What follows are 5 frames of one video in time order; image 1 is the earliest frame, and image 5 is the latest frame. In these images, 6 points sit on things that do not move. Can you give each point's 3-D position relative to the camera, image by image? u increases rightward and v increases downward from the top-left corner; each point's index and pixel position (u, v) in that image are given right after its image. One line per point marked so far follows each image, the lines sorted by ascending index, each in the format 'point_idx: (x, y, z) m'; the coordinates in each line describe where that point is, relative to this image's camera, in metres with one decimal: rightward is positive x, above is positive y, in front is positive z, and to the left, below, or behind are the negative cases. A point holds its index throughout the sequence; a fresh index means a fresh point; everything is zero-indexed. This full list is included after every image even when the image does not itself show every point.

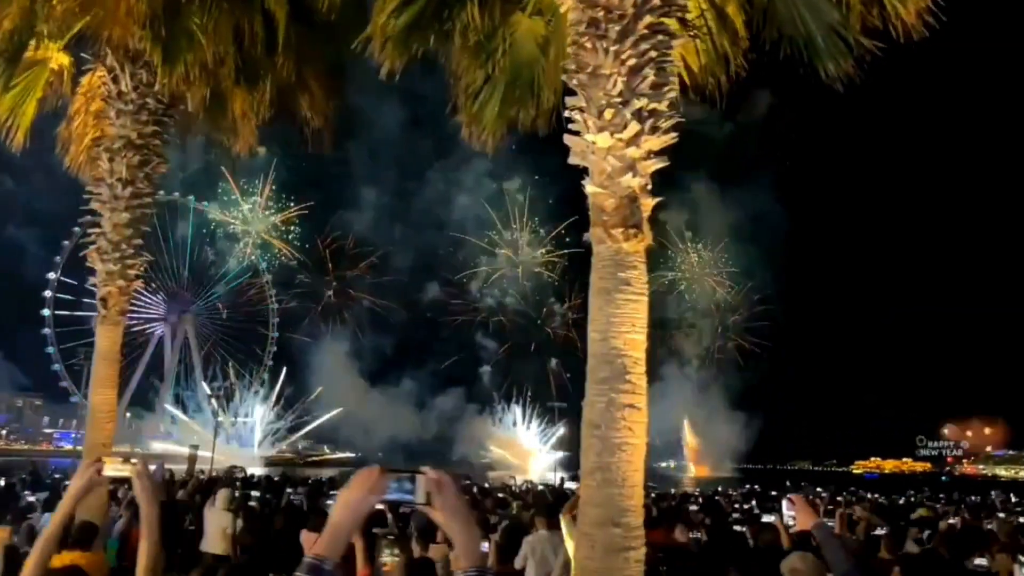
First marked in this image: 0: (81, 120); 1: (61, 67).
0: (-7.0, +2.7, +16.2) m
1: (-7.2, +3.5, +16.0) m
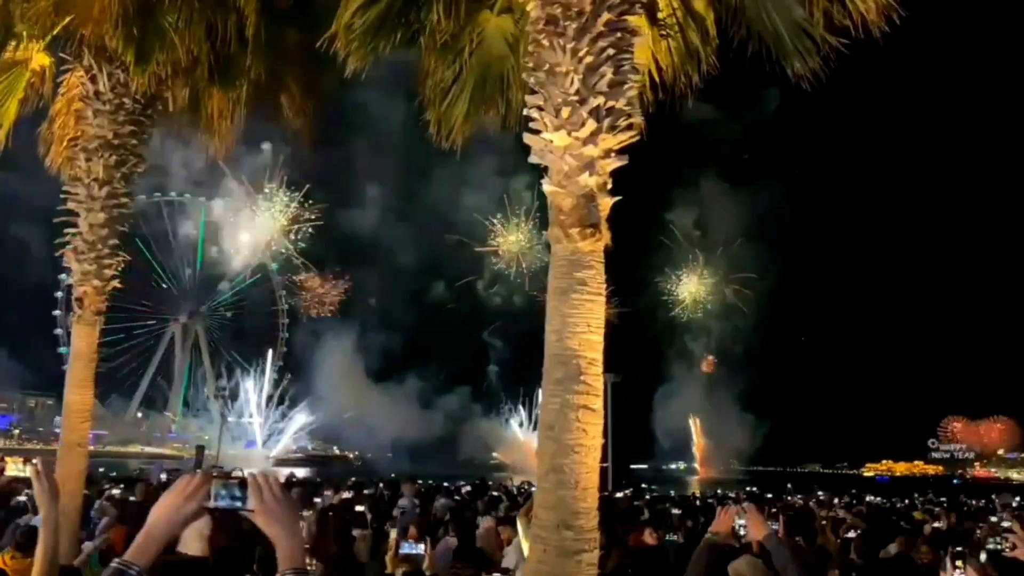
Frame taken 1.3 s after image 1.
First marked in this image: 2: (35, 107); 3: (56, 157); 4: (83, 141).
0: (-7.3, +2.7, +16.2) m
1: (-7.5, +3.5, +16.0) m
2: (-8.0, +3.0, +16.8) m
3: (-7.4, +2.1, +16.4) m
4: (-4.6, +1.6, +11.1) m
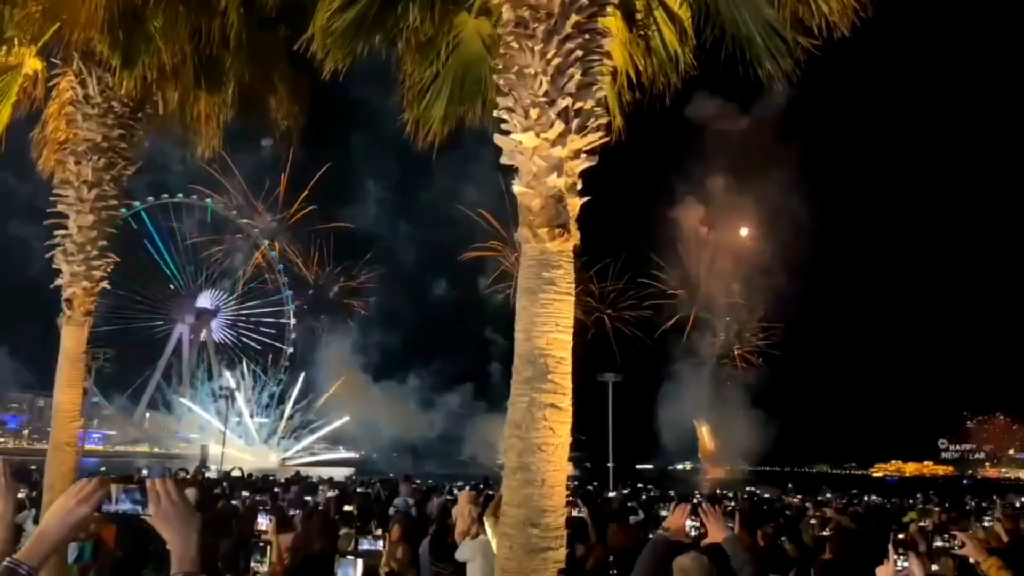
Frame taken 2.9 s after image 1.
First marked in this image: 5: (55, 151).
0: (-7.5, +2.7, +16.4) m
1: (-7.7, +3.5, +16.2) m
2: (-8.2, +3.0, +17.0) m
3: (-7.7, +2.1, +16.5) m
4: (-4.9, +1.6, +11.2) m
5: (-7.3, +2.2, +16.1) m
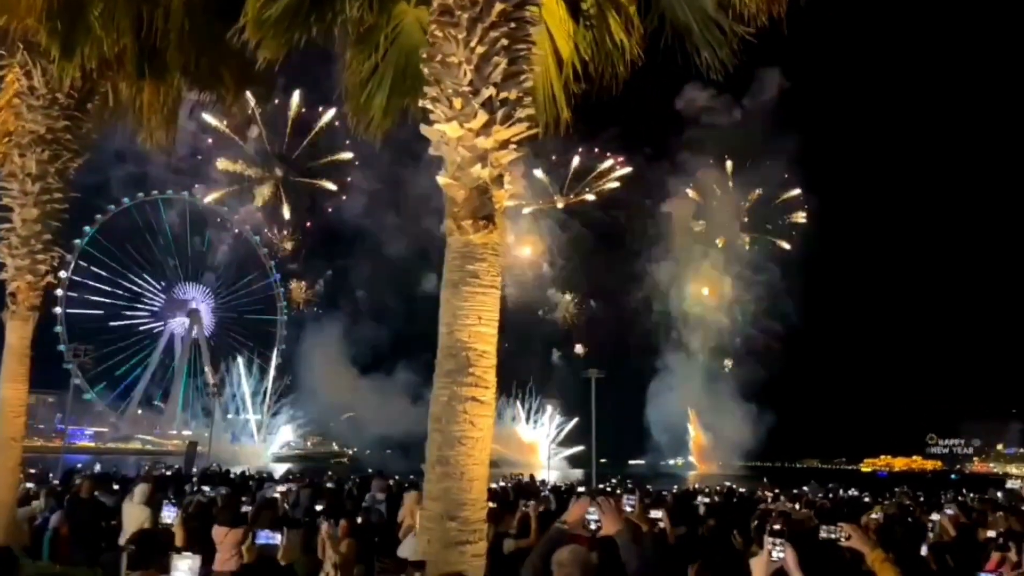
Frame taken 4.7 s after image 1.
0: (-8.3, +2.8, +16.2) m
1: (-8.5, +3.6, +16.0) m
2: (-9.0, +3.1, +16.8) m
3: (-8.4, +2.2, +16.3) m
4: (-5.6, +1.7, +11.1) m
5: (-8.1, +2.3, +15.9) m
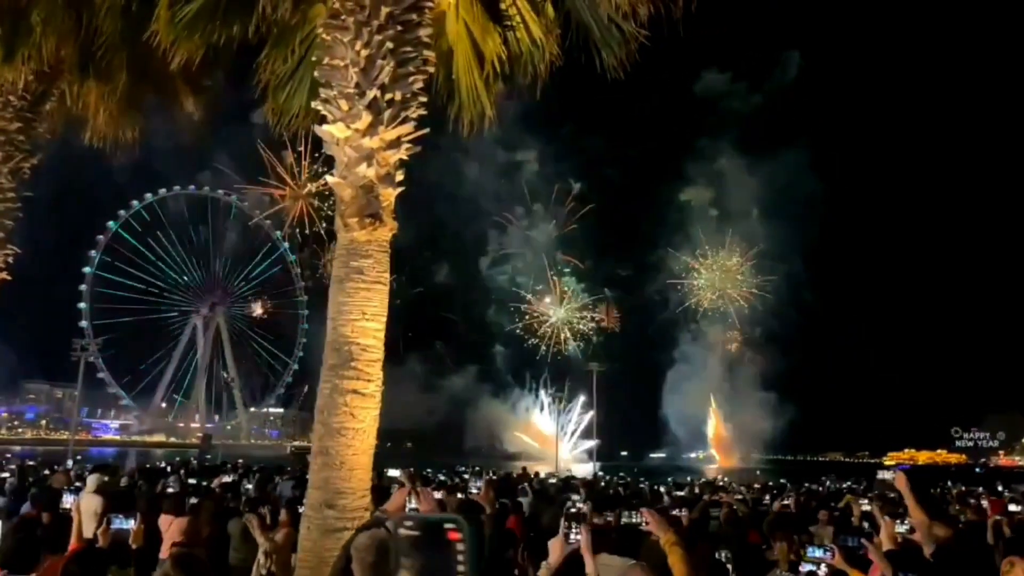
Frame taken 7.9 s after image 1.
0: (-9.2, +2.8, +16.6) m
1: (-9.4, +3.7, +16.4) m
2: (-9.9, +3.2, +17.3) m
3: (-9.3, +2.3, +16.8) m
4: (-6.7, +1.7, +11.5) m
5: (-9.0, +2.4, +16.4) m
